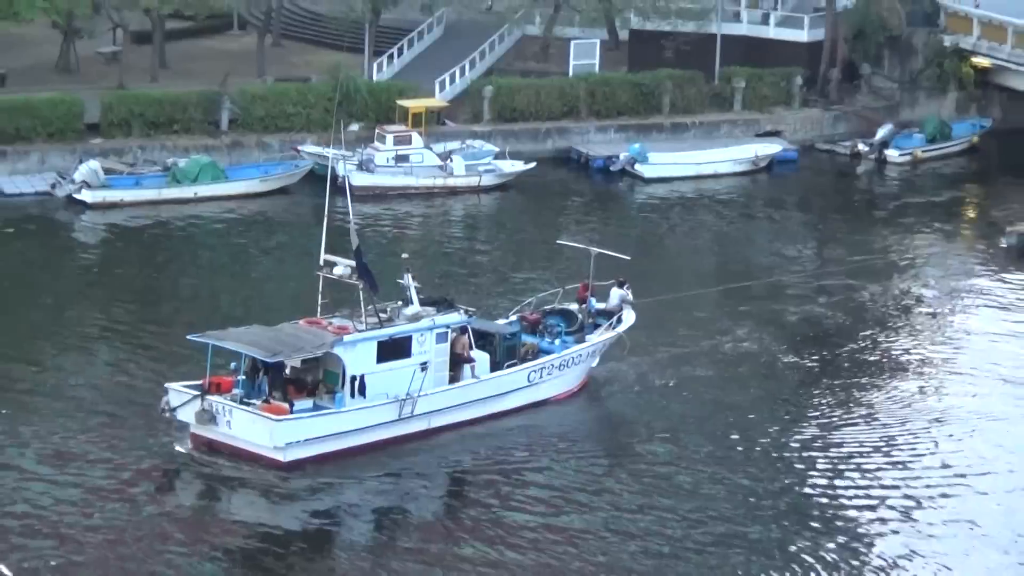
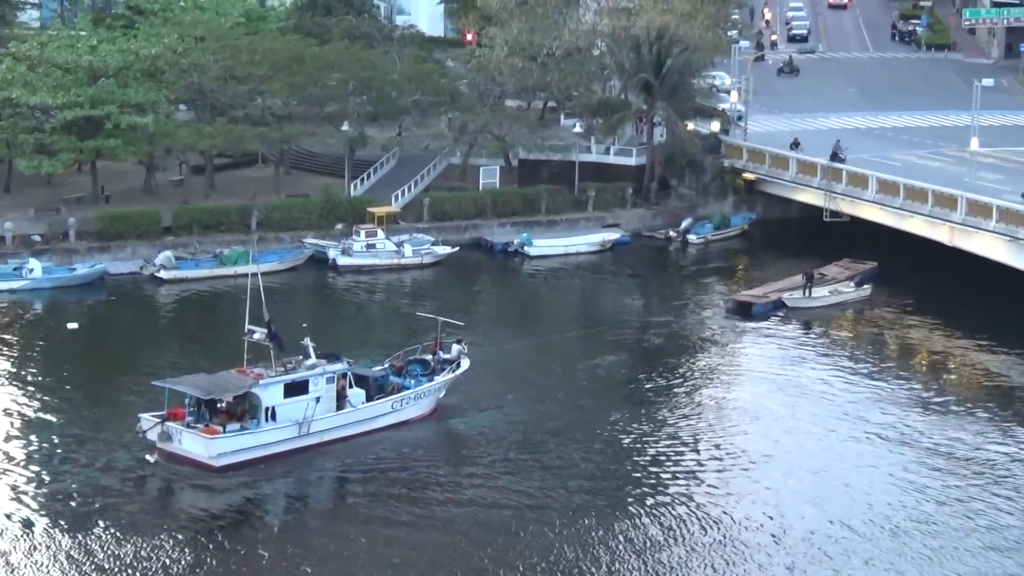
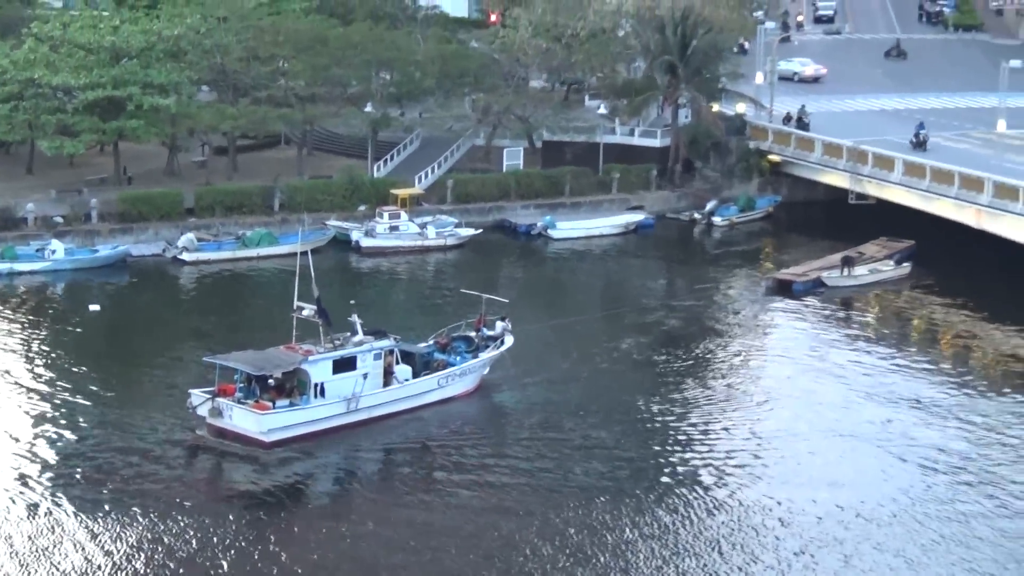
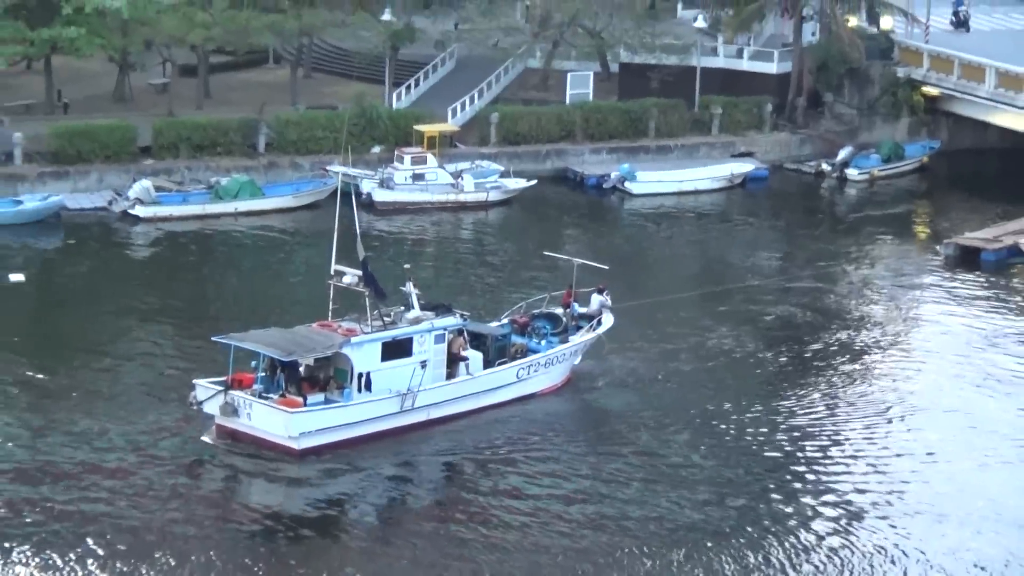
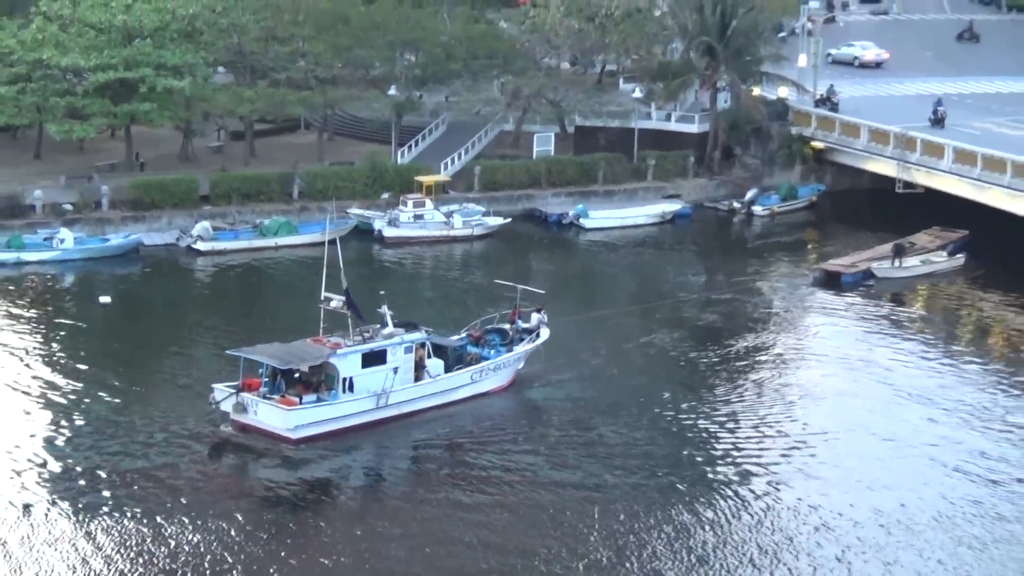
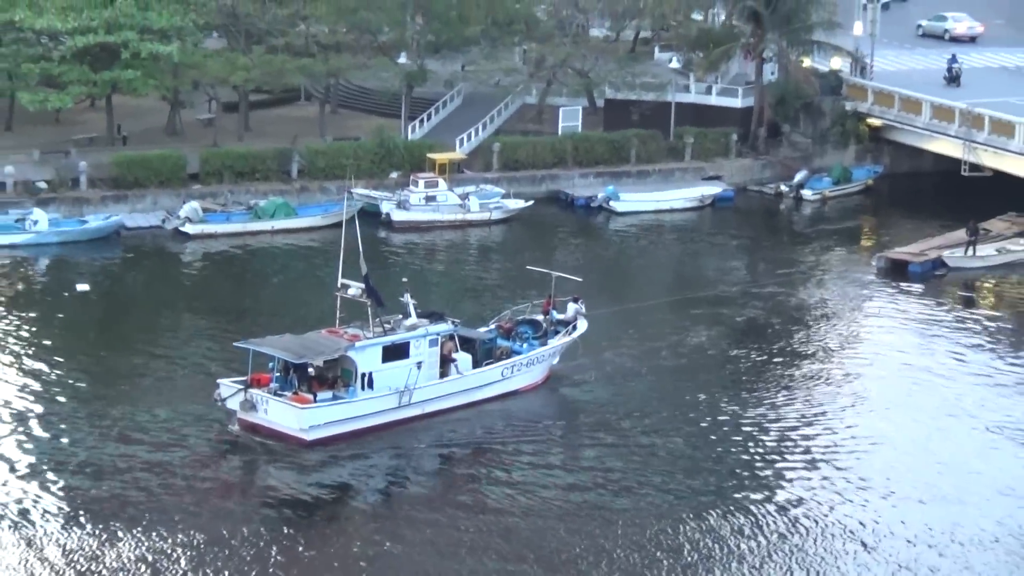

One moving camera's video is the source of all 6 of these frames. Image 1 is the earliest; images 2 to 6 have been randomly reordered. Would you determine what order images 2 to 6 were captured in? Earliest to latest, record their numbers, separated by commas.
4, 6, 5, 3, 2
